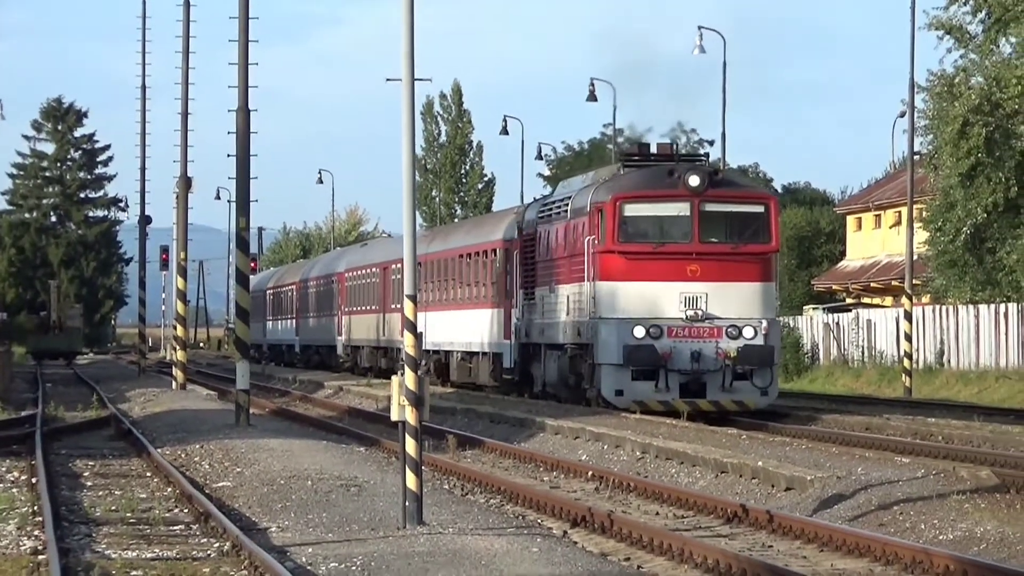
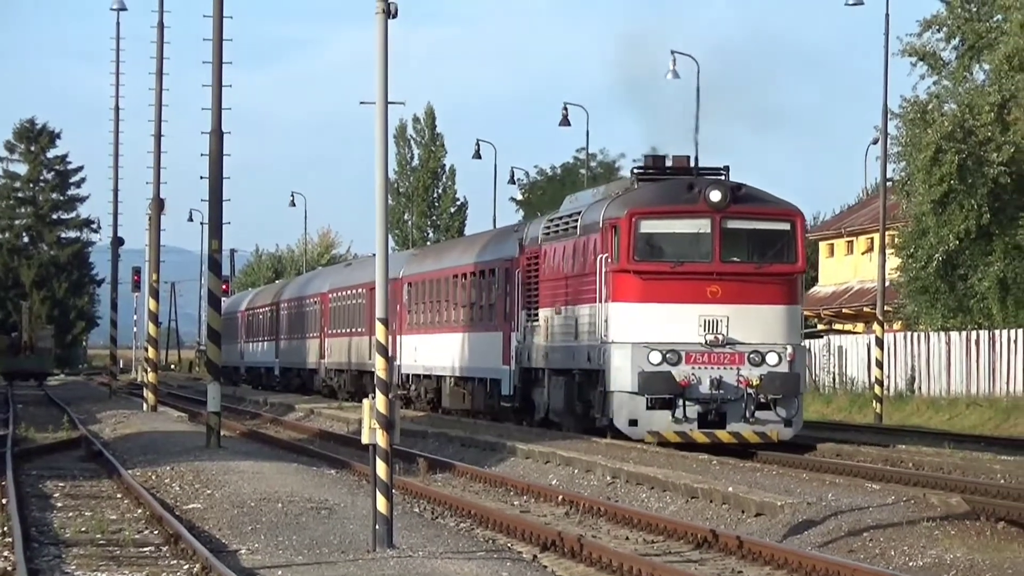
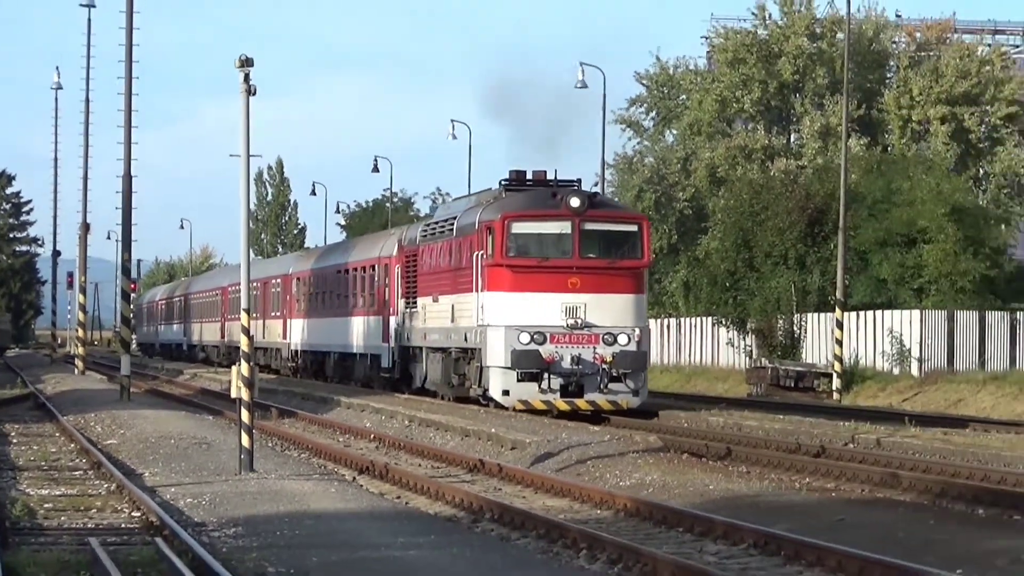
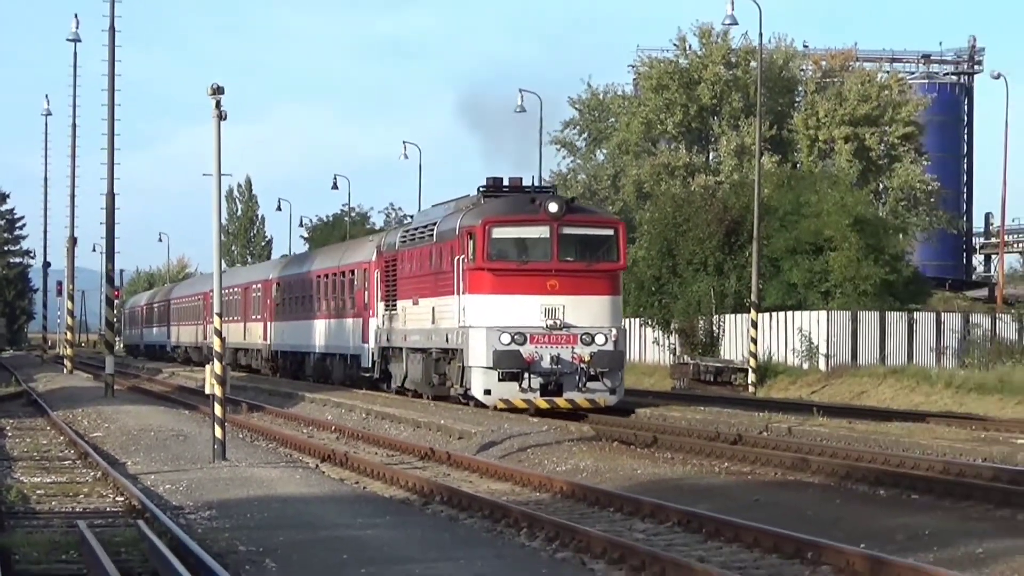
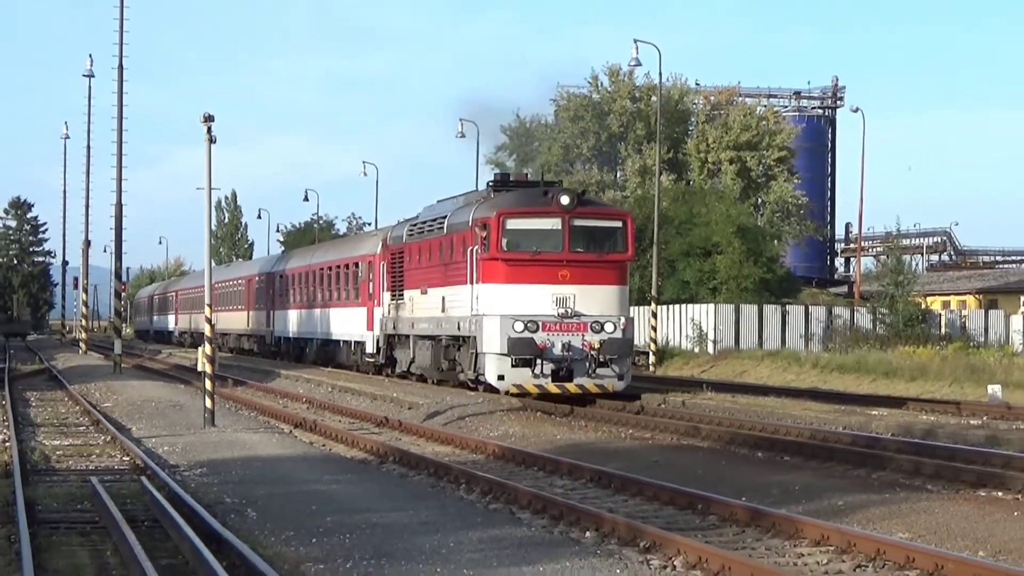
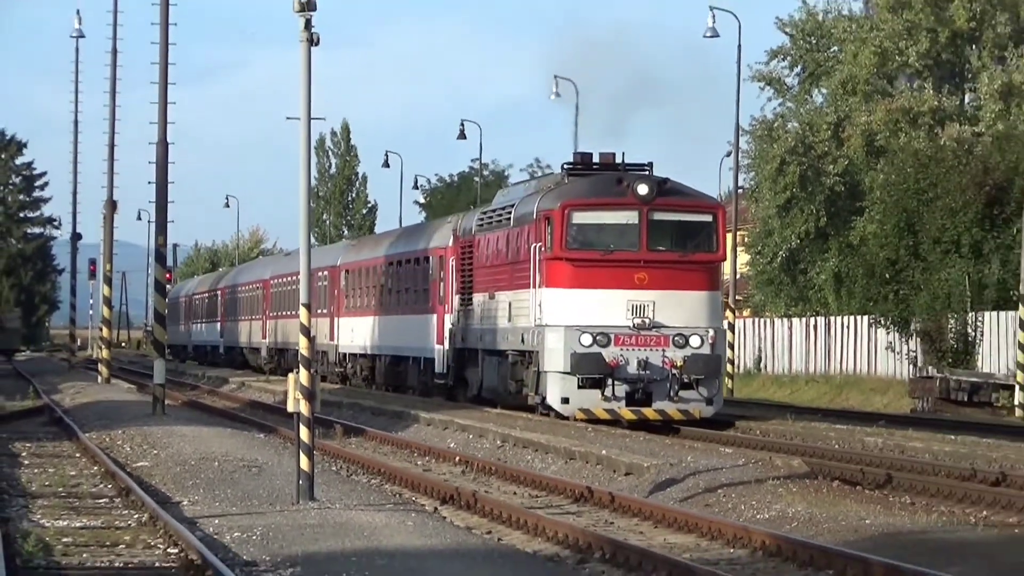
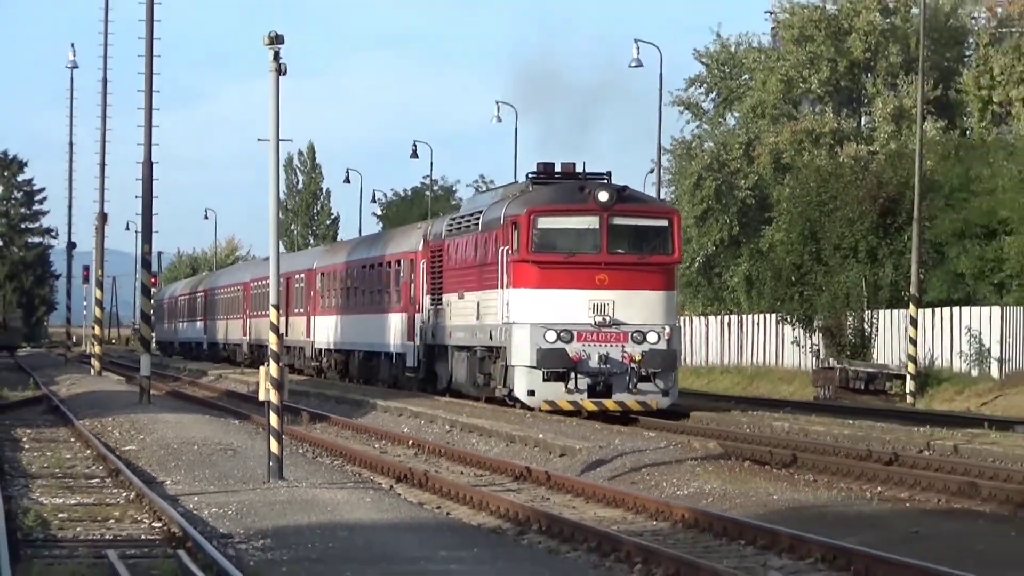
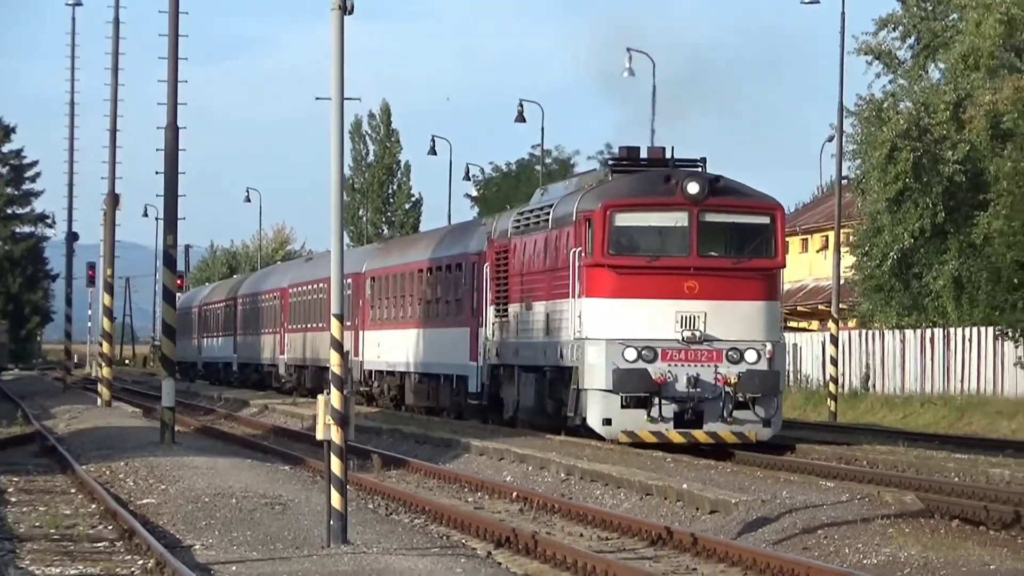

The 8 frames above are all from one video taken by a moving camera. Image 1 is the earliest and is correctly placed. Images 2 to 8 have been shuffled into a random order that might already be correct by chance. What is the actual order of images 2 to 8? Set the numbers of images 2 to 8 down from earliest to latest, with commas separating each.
2, 8, 6, 7, 3, 4, 5
